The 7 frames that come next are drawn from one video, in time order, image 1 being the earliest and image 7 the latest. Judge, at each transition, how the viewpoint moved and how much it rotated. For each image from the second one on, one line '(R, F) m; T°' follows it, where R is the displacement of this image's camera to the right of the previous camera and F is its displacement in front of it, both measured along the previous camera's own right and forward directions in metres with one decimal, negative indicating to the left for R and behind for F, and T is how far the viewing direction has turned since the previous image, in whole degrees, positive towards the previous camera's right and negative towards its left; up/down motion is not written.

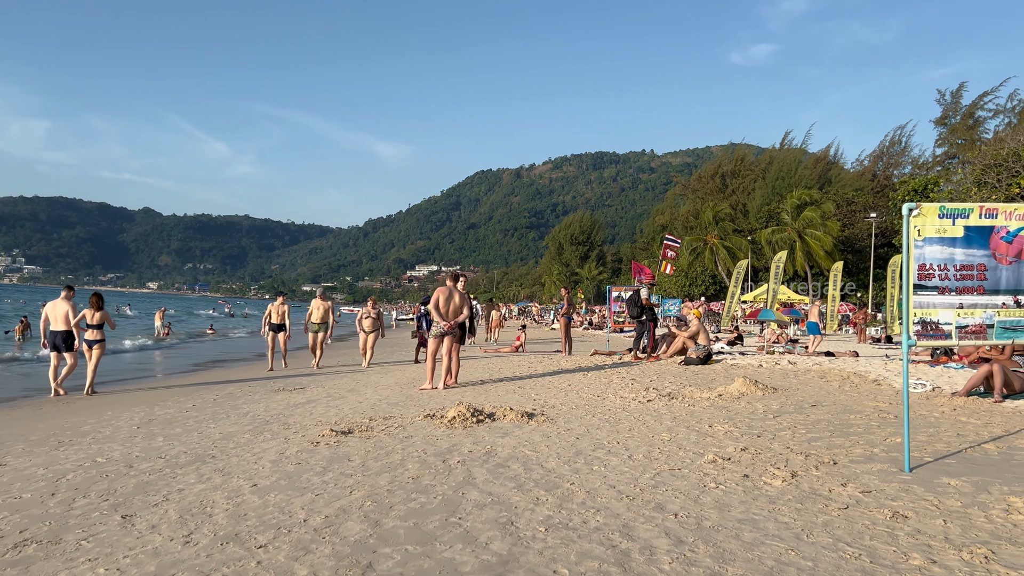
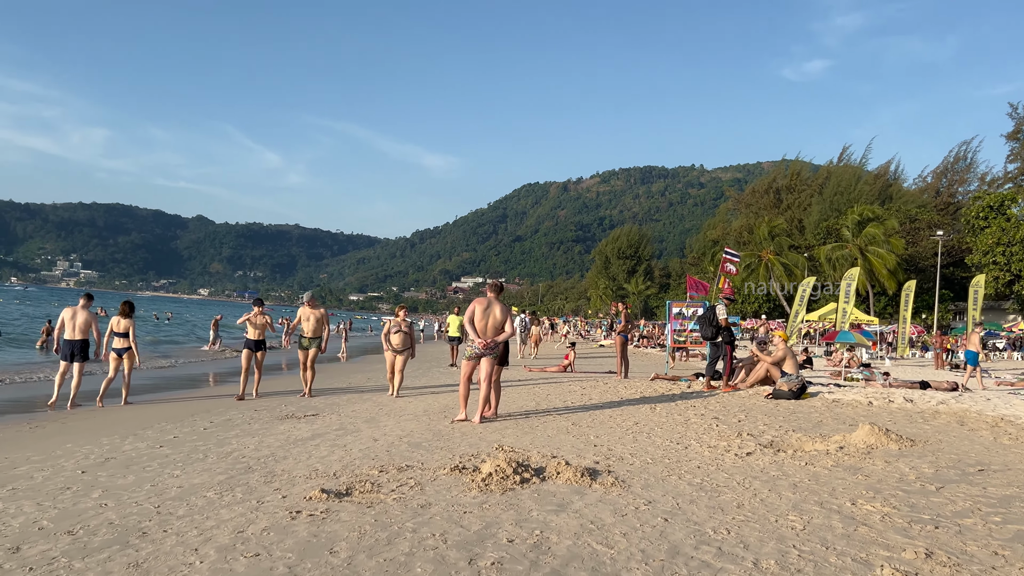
(-0.1, +1.9) m; -3°
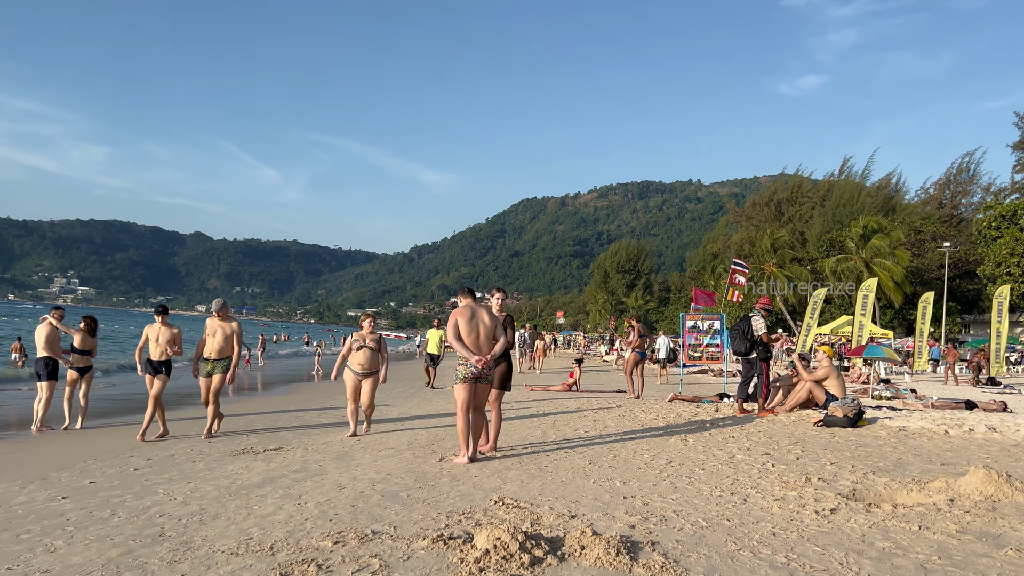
(0.0, +1.6) m; 0°
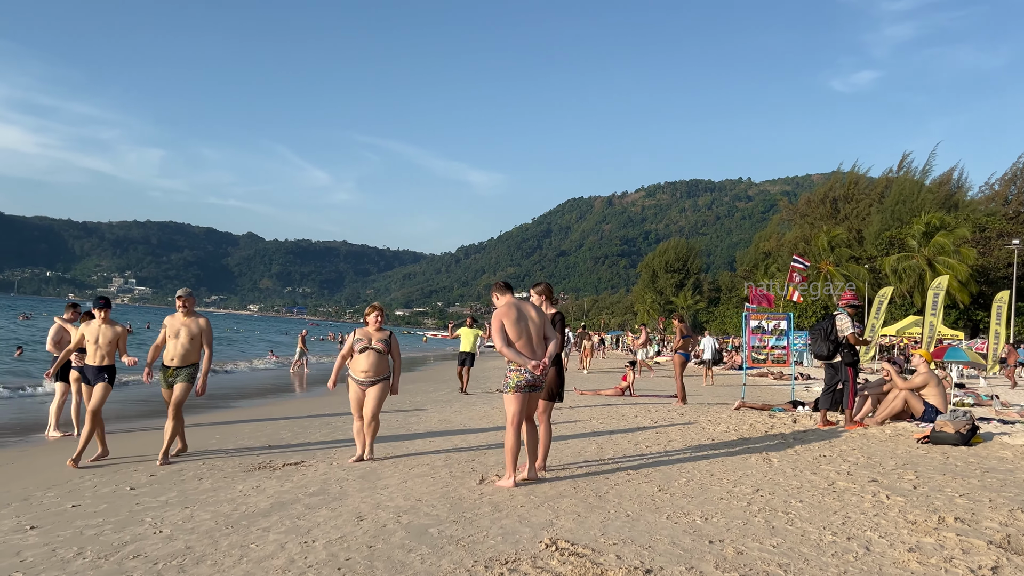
(0.0, +1.1) m; -3°
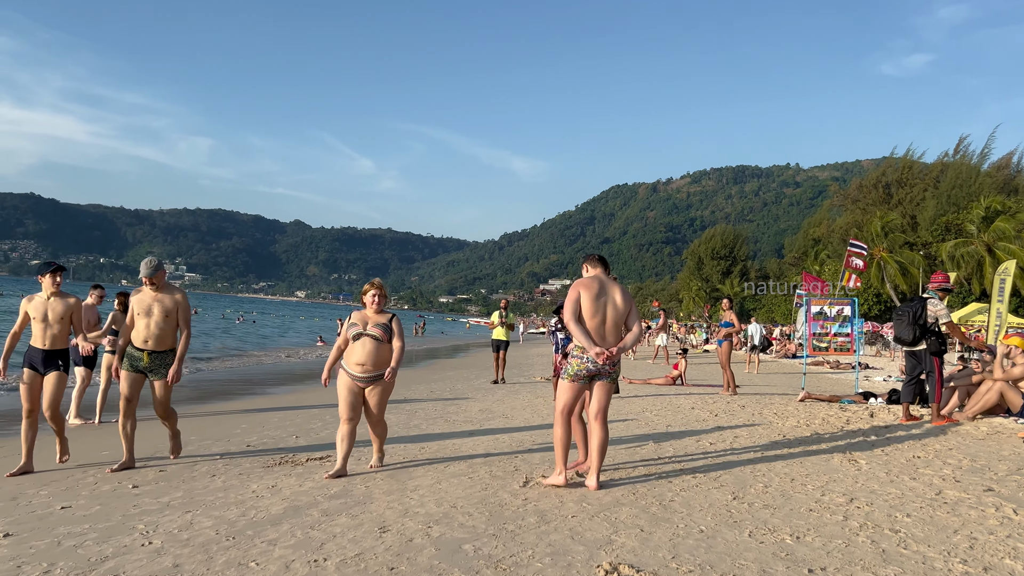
(0.0, +0.8) m; -3°
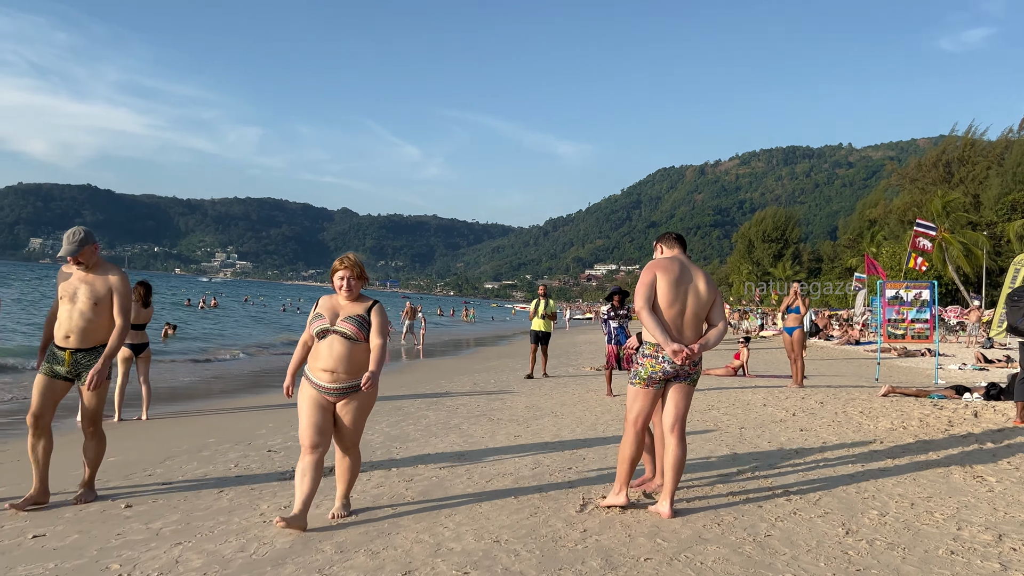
(0.0, +0.9) m; -3°
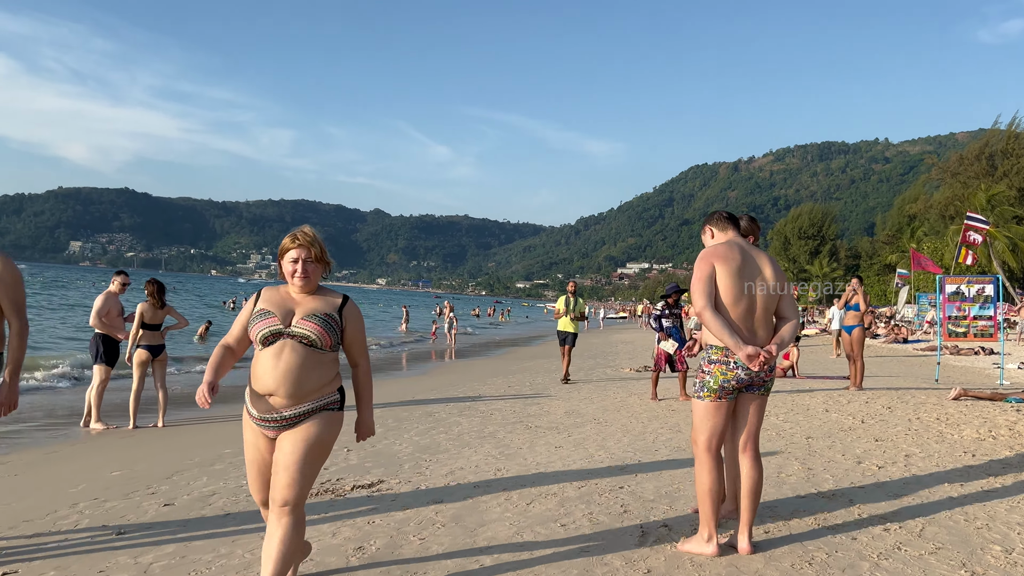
(-0.1, +0.6) m; -2°
